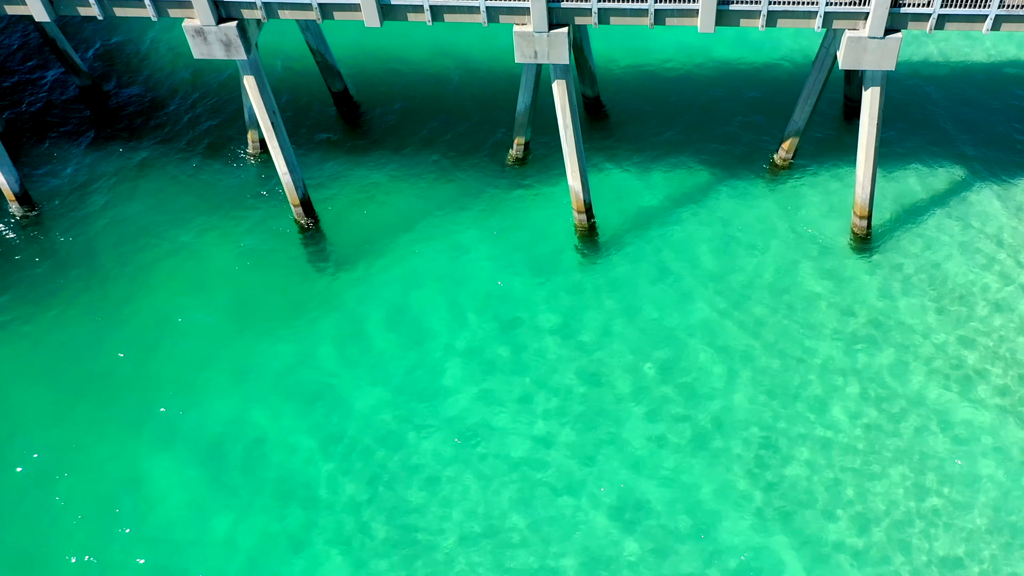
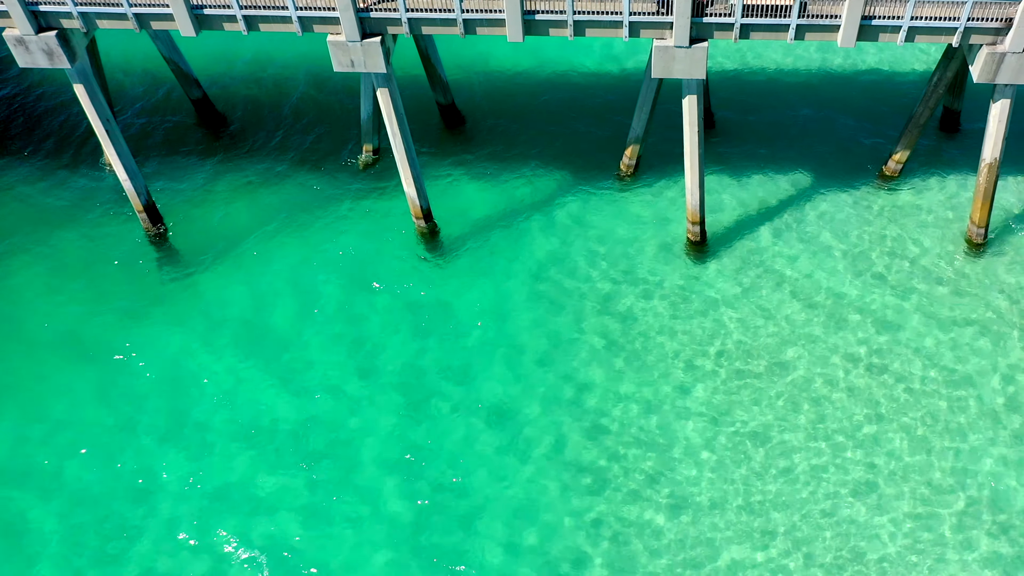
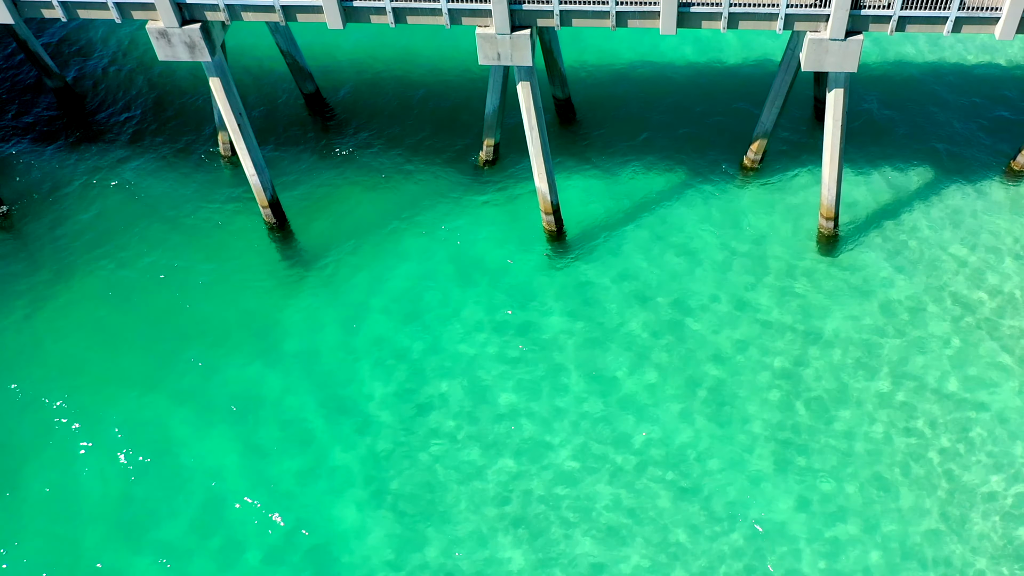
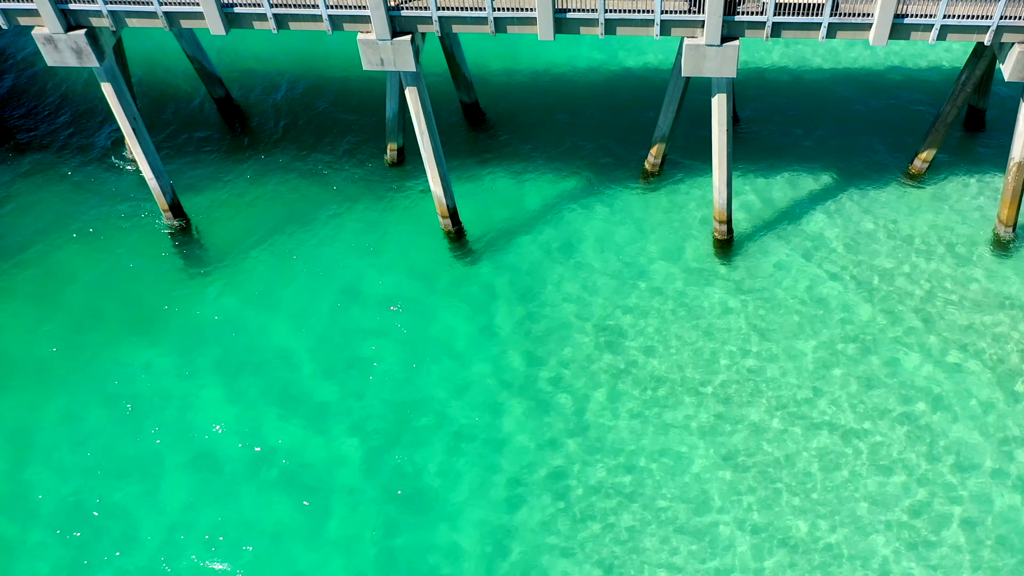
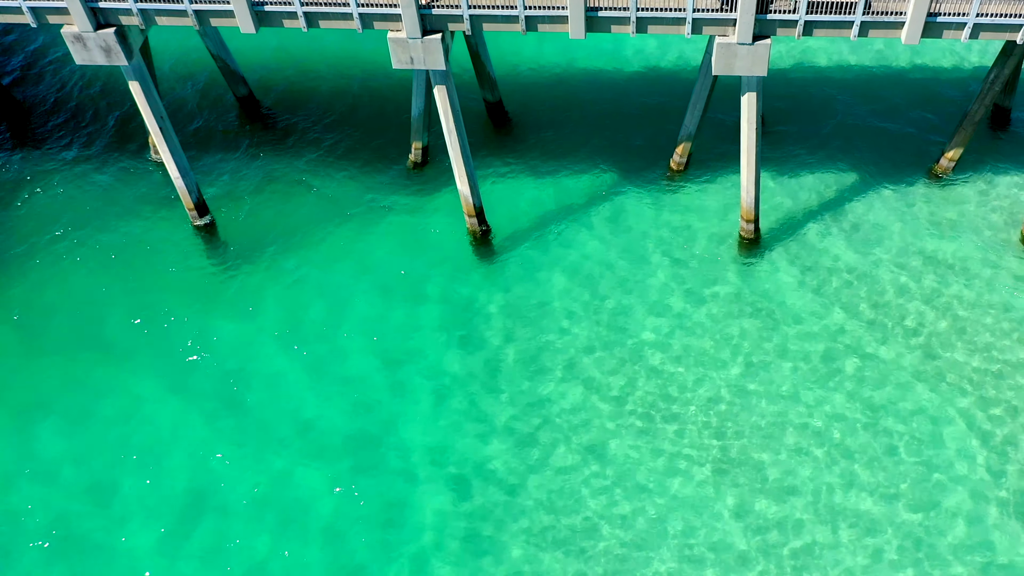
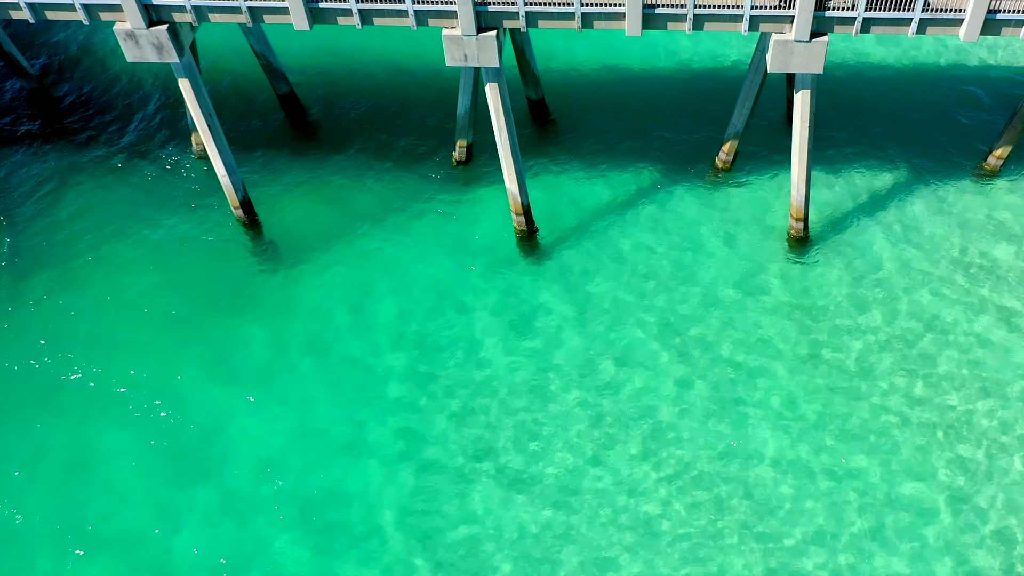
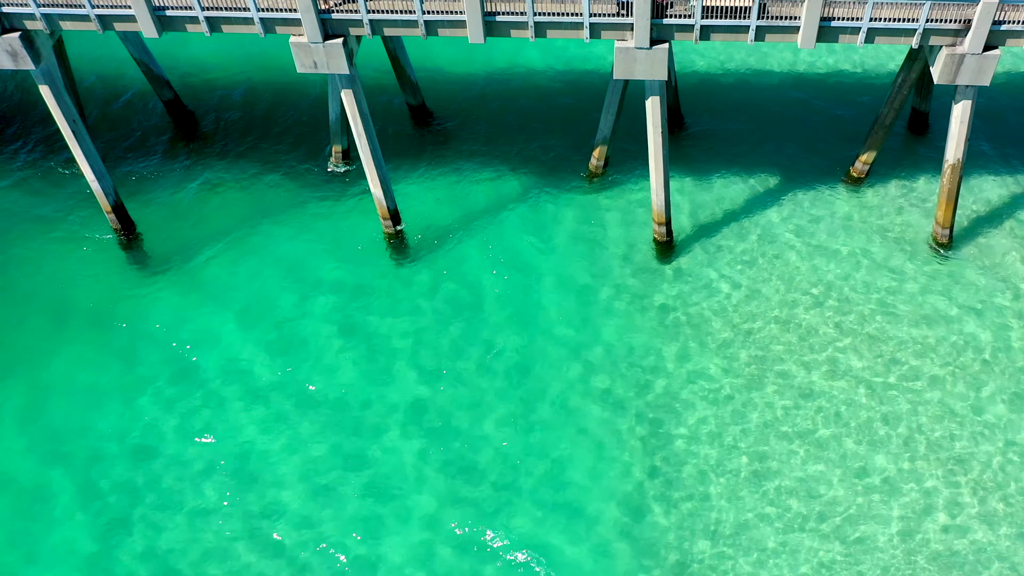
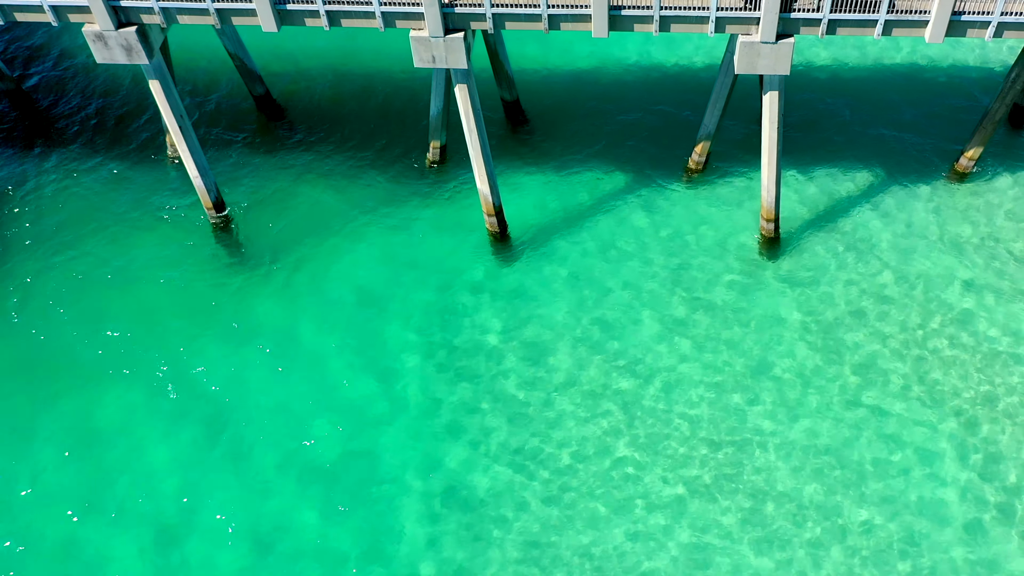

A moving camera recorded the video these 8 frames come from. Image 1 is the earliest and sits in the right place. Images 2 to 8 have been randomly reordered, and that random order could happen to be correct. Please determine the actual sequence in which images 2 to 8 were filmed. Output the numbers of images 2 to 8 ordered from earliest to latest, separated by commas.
3, 6, 8, 5, 4, 2, 7
